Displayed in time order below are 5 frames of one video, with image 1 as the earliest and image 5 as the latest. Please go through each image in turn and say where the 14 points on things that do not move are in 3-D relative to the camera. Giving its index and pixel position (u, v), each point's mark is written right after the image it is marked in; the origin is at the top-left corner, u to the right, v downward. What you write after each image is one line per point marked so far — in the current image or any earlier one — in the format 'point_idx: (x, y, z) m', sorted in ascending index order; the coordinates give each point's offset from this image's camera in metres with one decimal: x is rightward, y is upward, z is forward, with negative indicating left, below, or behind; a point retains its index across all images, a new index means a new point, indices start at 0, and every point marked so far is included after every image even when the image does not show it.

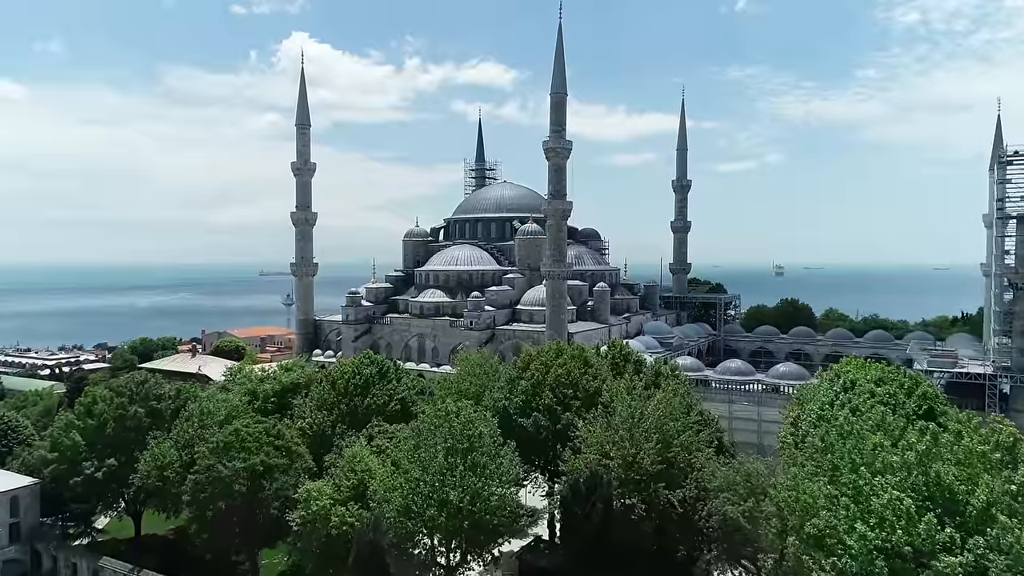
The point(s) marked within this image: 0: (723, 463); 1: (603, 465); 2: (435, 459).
0: (+8.2, -6.8, +18.0) m
1: (+3.5, -6.8, +18.0) m
2: (-2.9, -6.3, +17.1) m
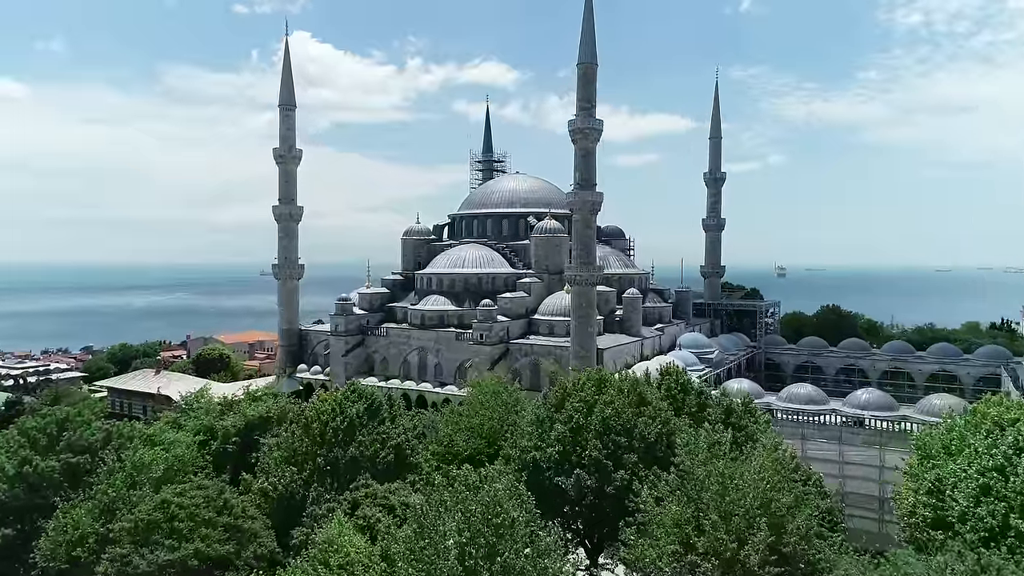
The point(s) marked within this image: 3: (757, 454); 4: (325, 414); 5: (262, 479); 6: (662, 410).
0: (+9.4, -7.3, +12.4) m
1: (+4.7, -7.3, +12.3) m
2: (-1.7, -6.7, +11.5) m
3: (+7.6, -5.2, +14.5) m
4: (-7.1, -4.8, +17.6) m
5: (-9.1, -7.0, +17.1) m
6: (+5.7, -4.6, +17.7) m
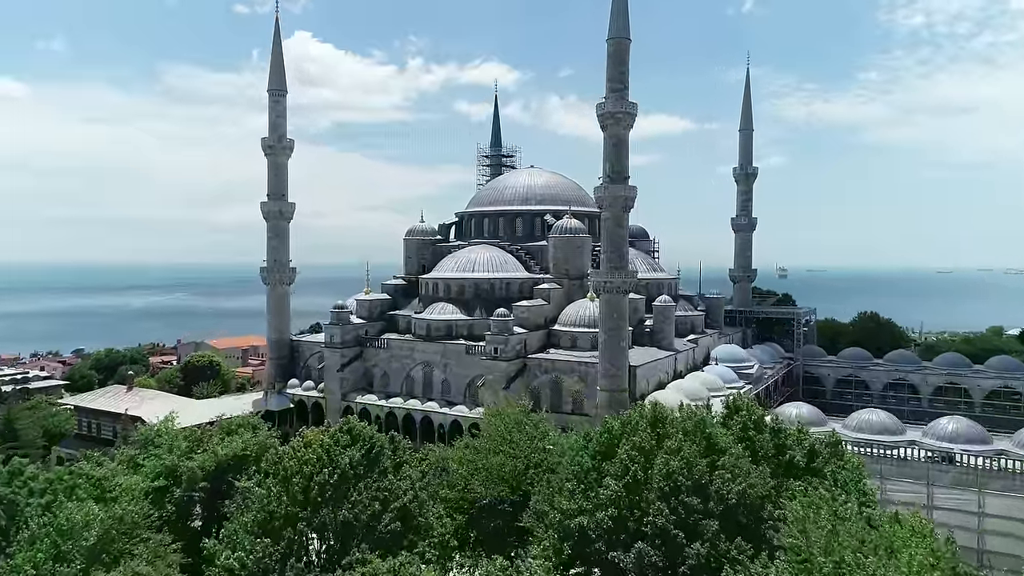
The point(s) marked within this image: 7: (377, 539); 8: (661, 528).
0: (+10.4, -7.7, +8.6) m
1: (+5.7, -7.7, +8.5) m
2: (-0.6, -7.2, +7.7) m
3: (+8.7, -5.6, +10.7) m
4: (-6.0, -5.2, +13.8) m
5: (-8.1, -7.4, +13.2) m
6: (+6.8, -5.1, +13.8) m
7: (-3.8, -7.0, +13.1) m
8: (+3.9, -6.2, +12.2) m
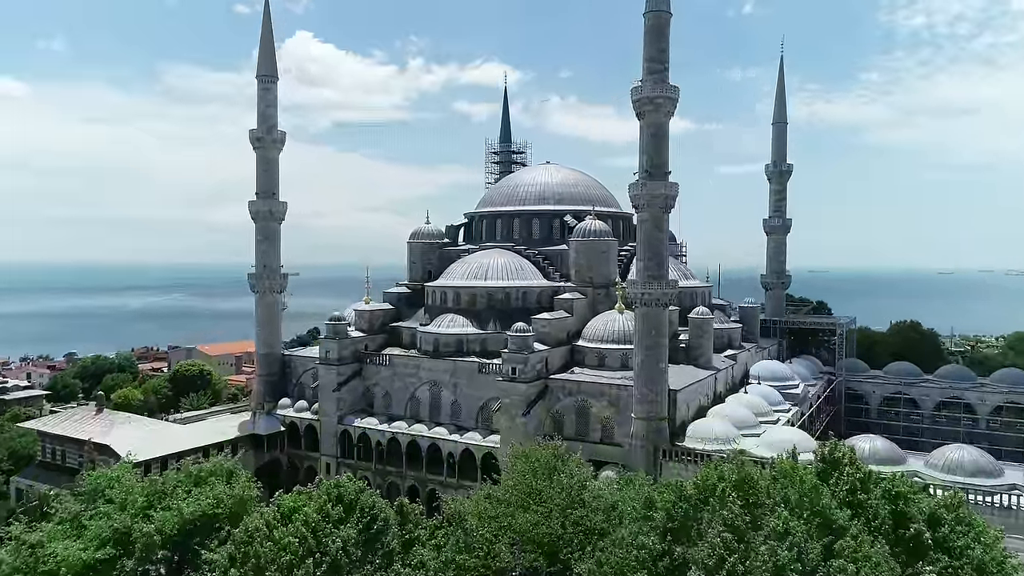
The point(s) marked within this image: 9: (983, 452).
0: (+11.5, -8.3, +5.1) m
1: (+6.8, -8.3, +5.1) m
2: (+0.4, -7.8, +4.3) m
3: (+9.7, -6.2, +7.2) m
4: (-4.9, -5.8, +10.4) m
5: (-7.0, -8.0, +9.8) m
6: (+7.8, -5.7, +10.4) m
7: (-2.8, -7.6, +9.7) m
8: (+4.9, -6.8, +8.7) m
9: (+19.5, -6.8, +19.4) m
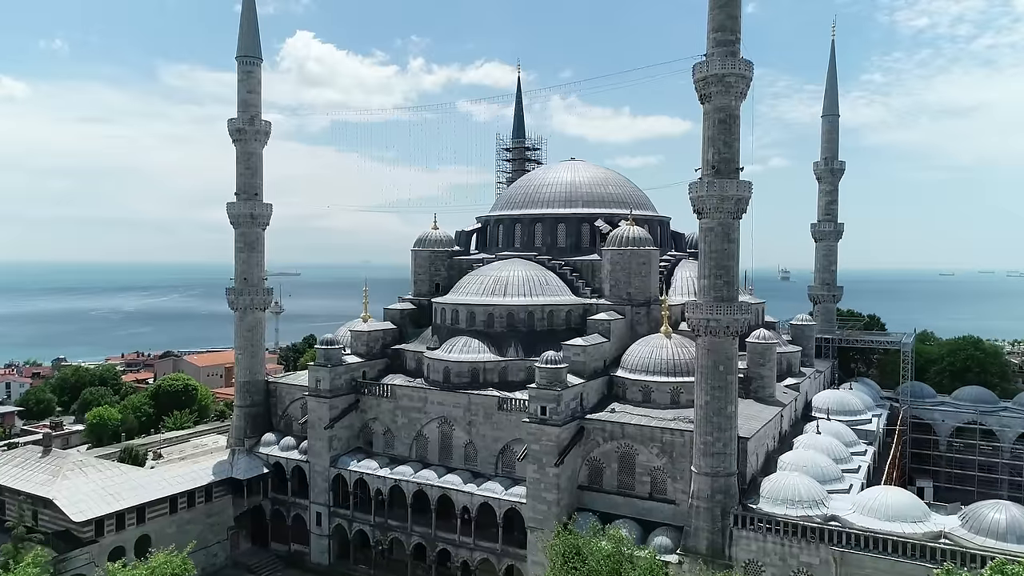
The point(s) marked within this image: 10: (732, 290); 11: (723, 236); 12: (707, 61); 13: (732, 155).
0: (+12.7, -9.3, +0.8) m
1: (+8.0, -9.2, +0.7) m
2: (+1.6, -8.7, -0.1) m
3: (+11.0, -7.1, +2.9) m
4: (-3.7, -6.7, +6.0) m
5: (-5.8, -8.9, +5.4) m
6: (+9.0, -6.6, +6.0) m
7: (-1.5, -8.5, +5.3) m
8: (+6.2, -7.8, +4.4) m
9: (+20.7, -7.8, +15.1) m
10: (+8.5, -0.1, +18.2) m
11: (+8.1, +2.0, +18.2) m
12: (+7.3, +8.6, +17.6) m
13: (+8.5, +5.2, +18.1) m
